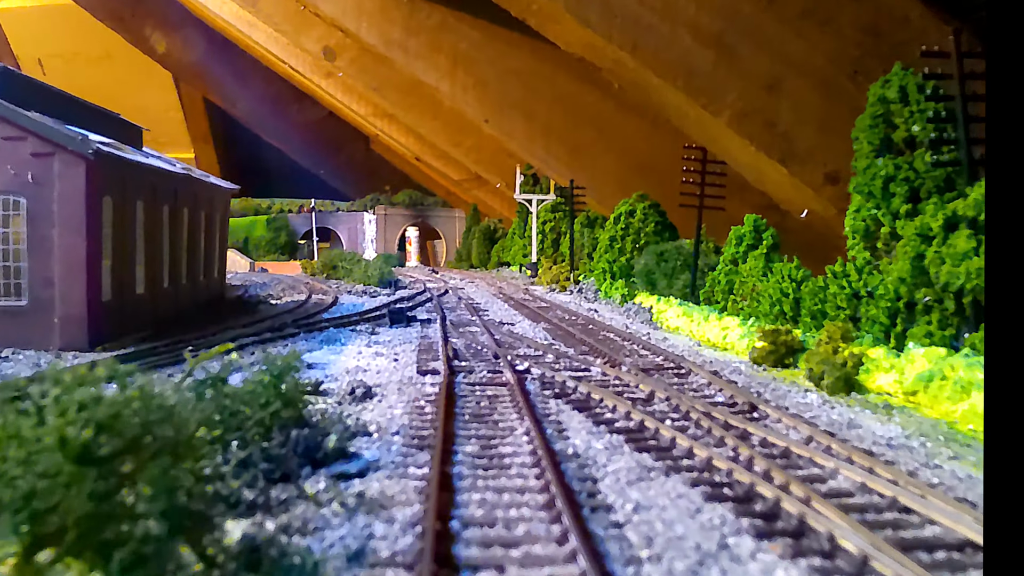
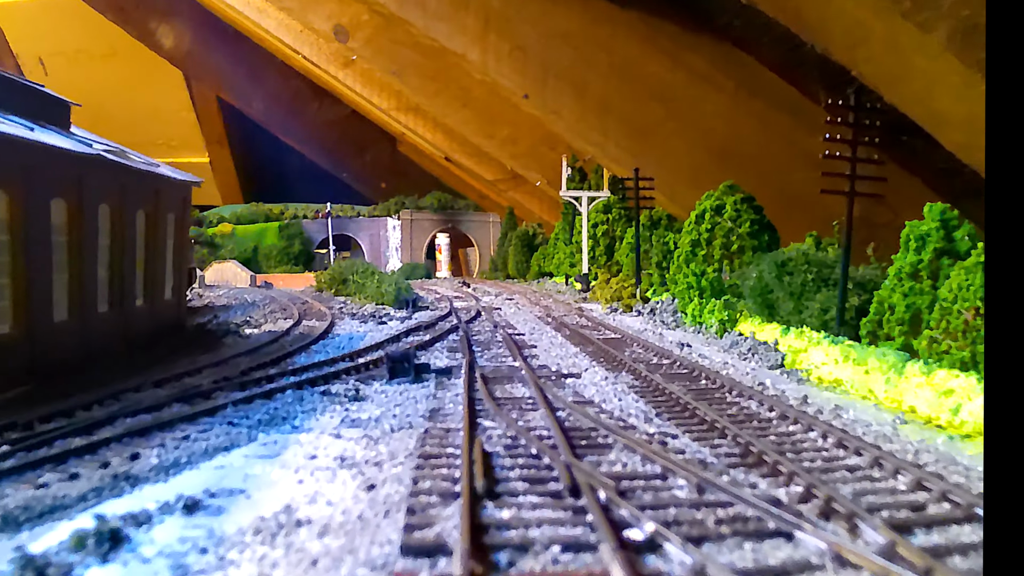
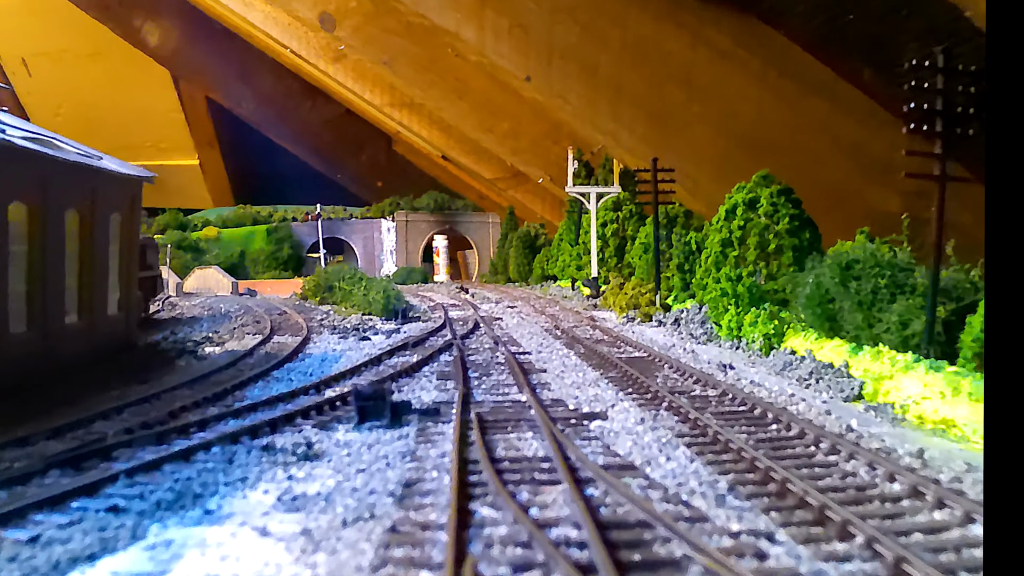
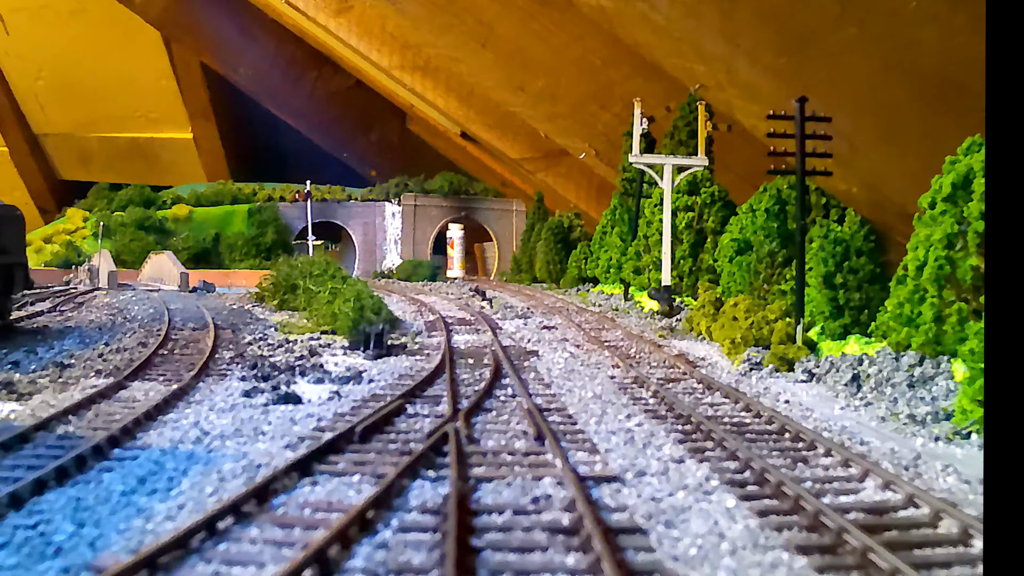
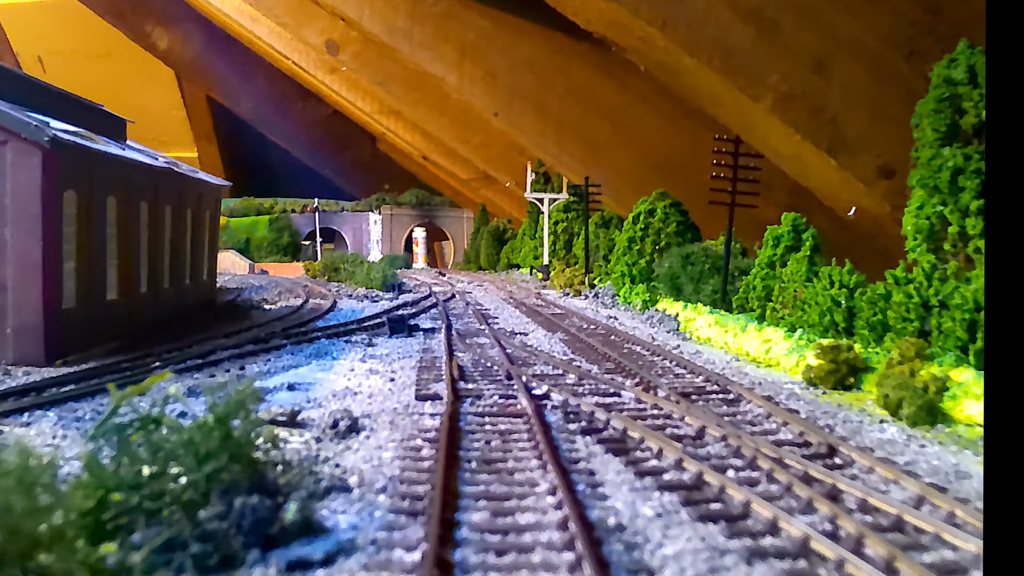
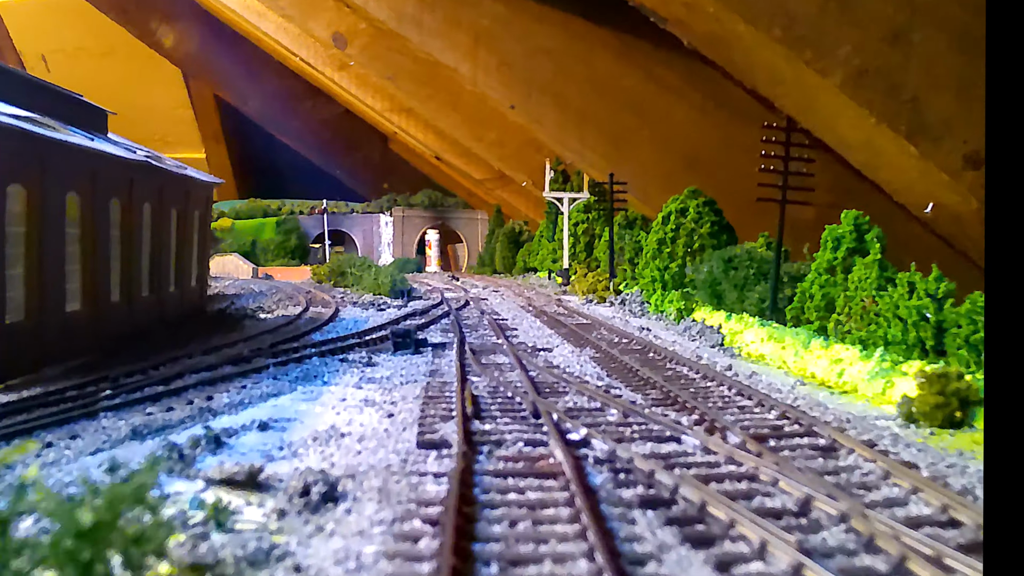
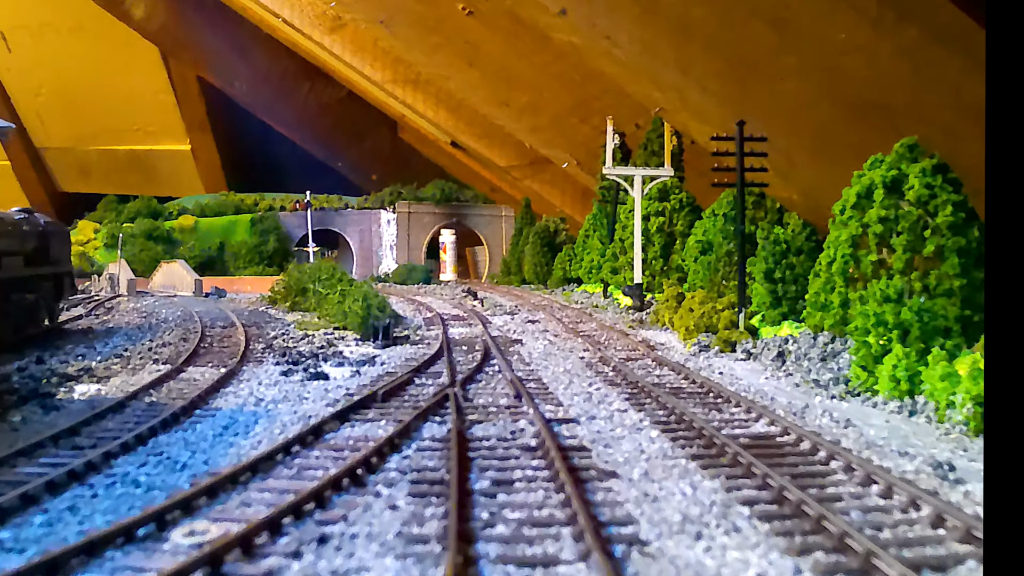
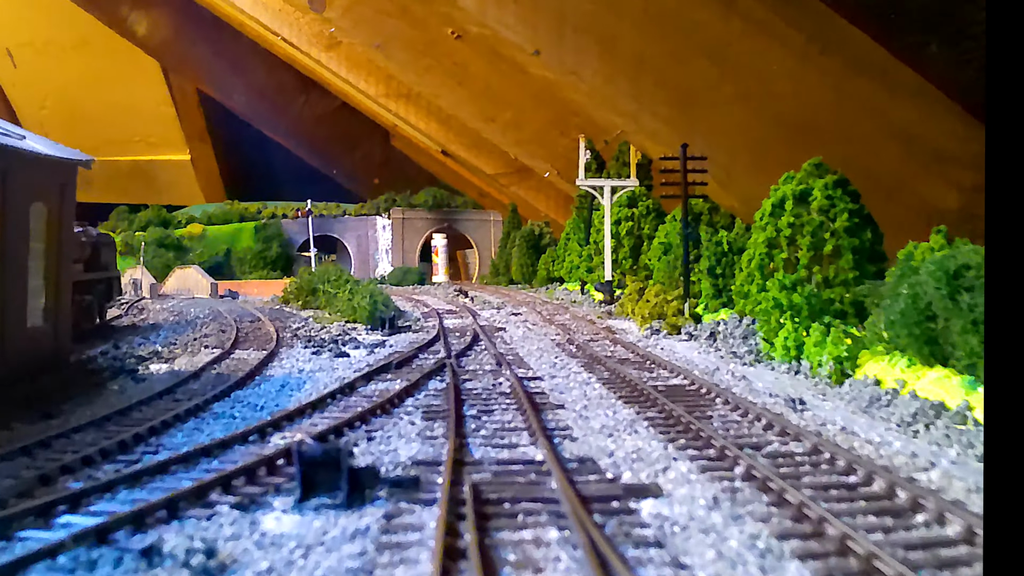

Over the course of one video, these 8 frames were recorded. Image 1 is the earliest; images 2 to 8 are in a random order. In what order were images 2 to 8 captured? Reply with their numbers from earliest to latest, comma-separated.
5, 6, 2, 3, 8, 7, 4
